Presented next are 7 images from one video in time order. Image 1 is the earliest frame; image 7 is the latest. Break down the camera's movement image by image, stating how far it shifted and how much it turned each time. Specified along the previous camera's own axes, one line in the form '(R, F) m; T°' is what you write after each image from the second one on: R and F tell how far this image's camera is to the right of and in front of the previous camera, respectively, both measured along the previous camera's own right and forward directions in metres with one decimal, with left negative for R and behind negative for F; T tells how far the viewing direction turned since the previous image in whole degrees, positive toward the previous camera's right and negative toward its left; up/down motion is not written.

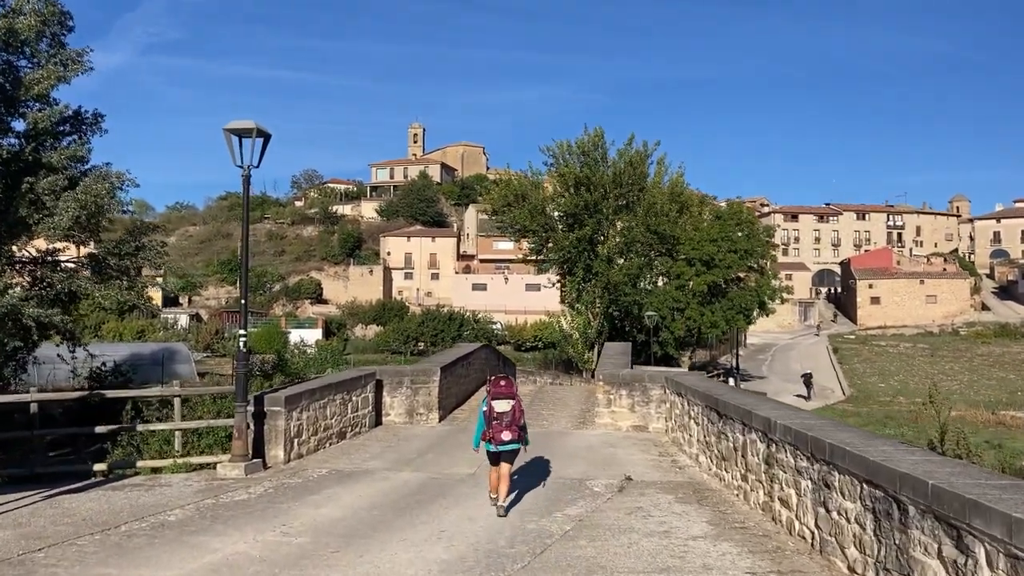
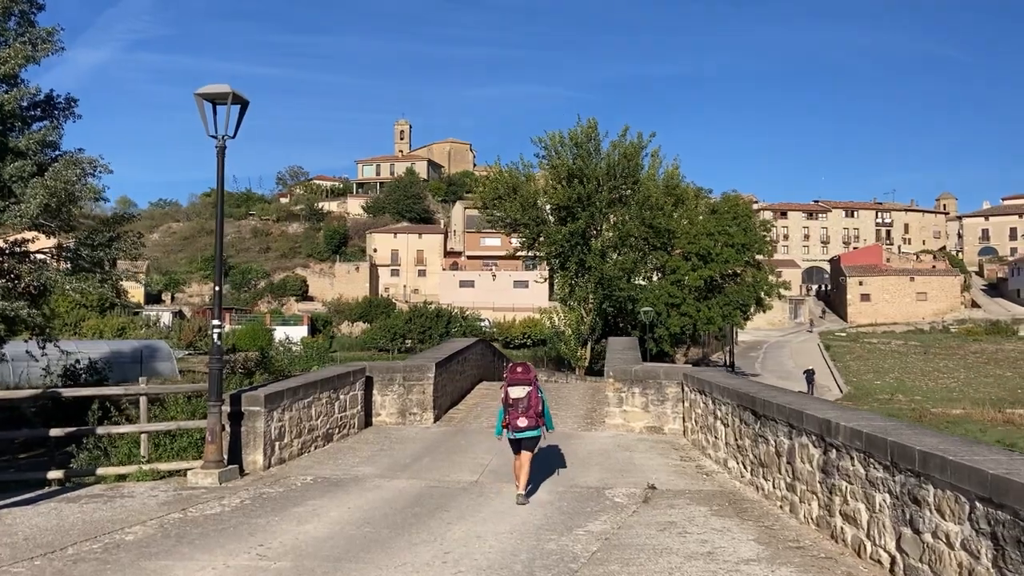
(-0.2, +0.7) m; +1°
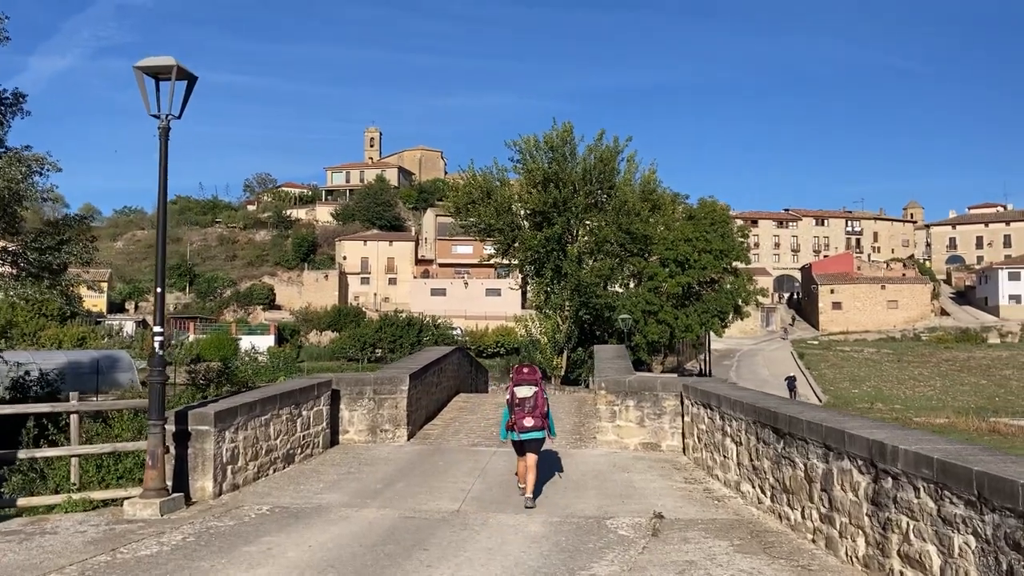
(-0.1, +0.7) m; +2°
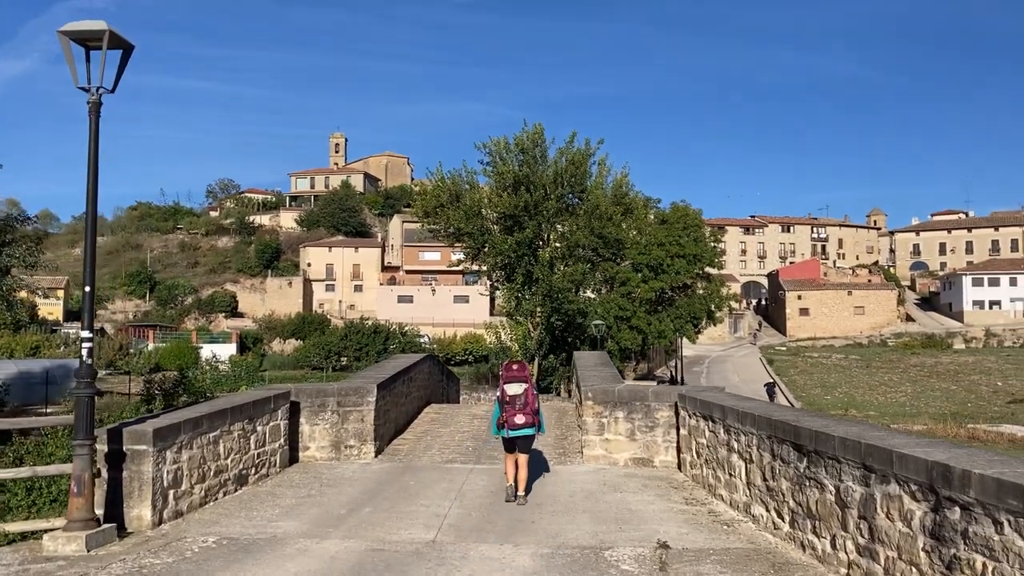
(-0.1, +0.6) m; +3°
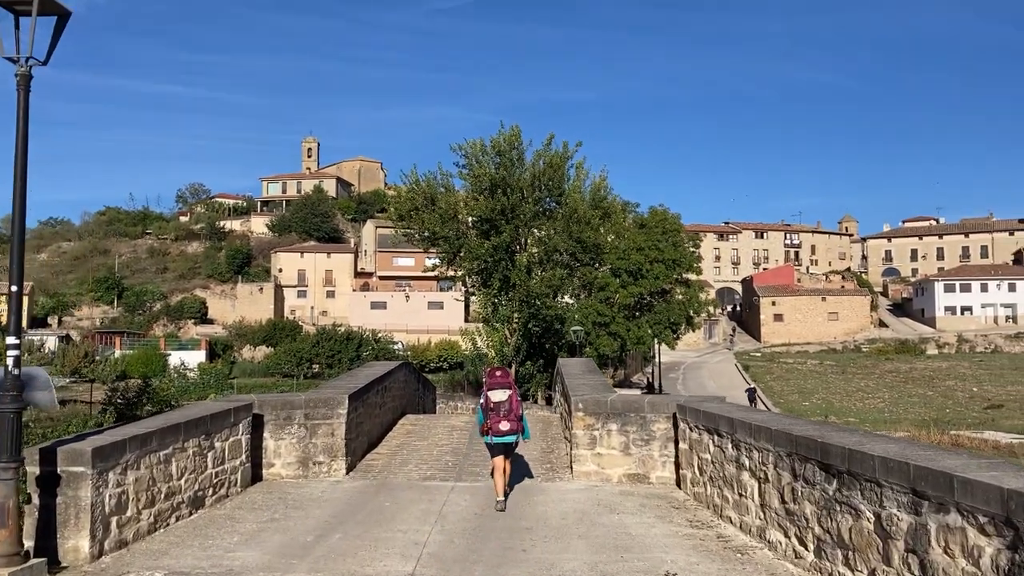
(-0.1, +0.5) m; +2°
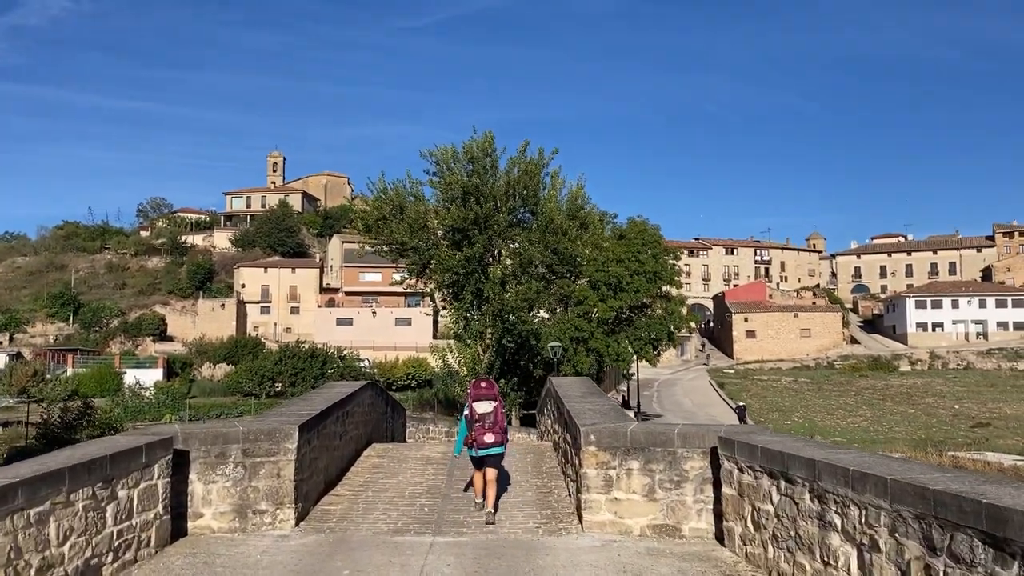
(-0.2, +1.2) m; +2°
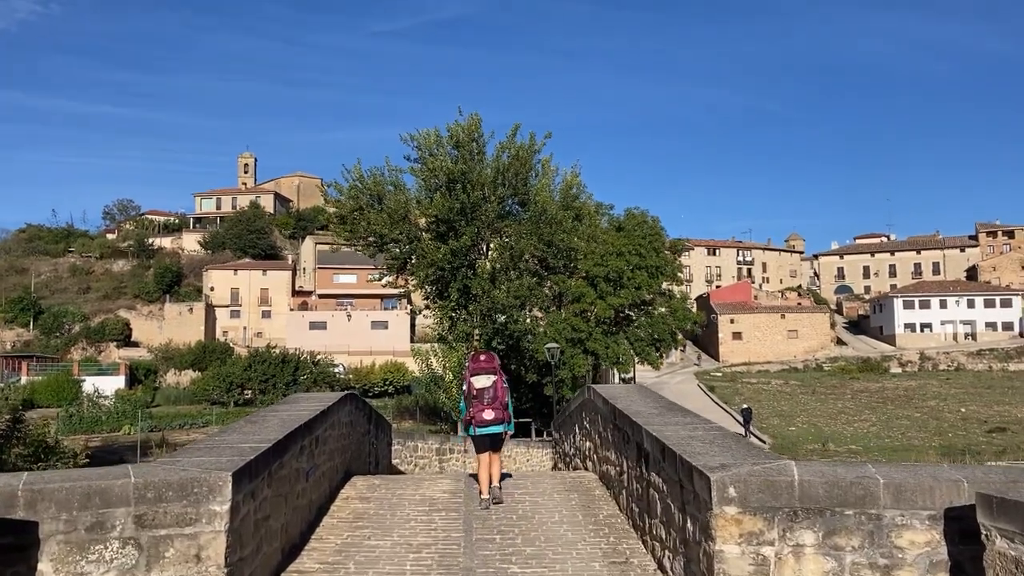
(-0.4, +2.0) m; +2°
